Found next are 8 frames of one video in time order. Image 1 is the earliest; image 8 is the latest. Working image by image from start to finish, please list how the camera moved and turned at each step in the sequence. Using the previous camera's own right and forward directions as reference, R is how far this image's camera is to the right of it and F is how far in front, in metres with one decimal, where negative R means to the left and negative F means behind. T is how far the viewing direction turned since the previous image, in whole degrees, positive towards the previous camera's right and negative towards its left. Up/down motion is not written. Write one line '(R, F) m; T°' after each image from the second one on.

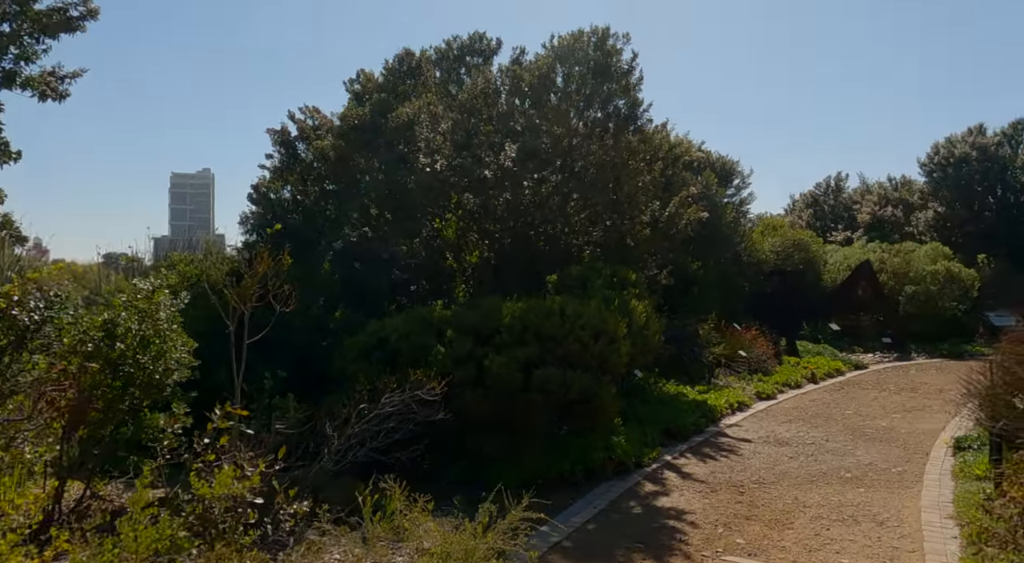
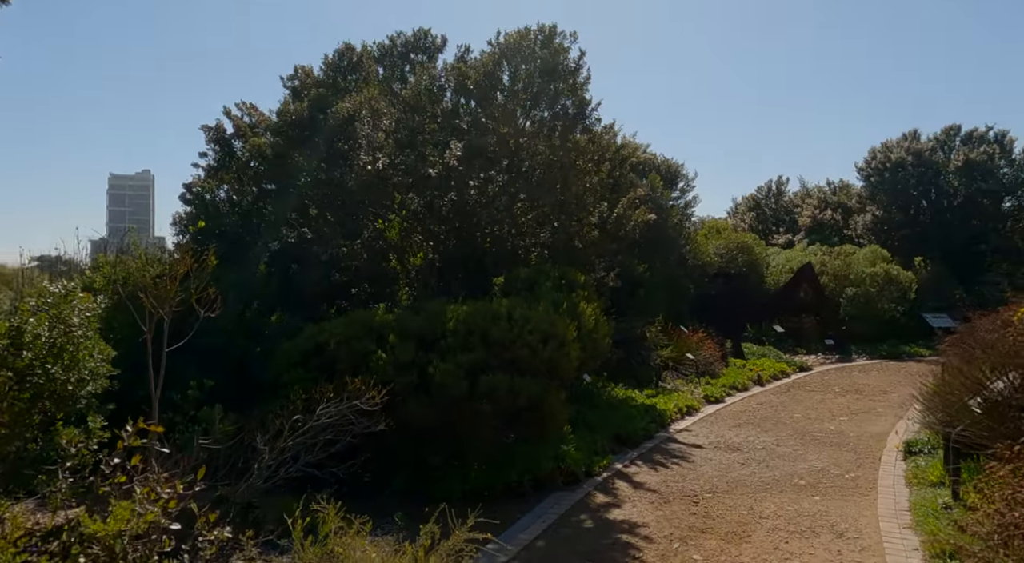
(0.0, +0.4) m; +4°
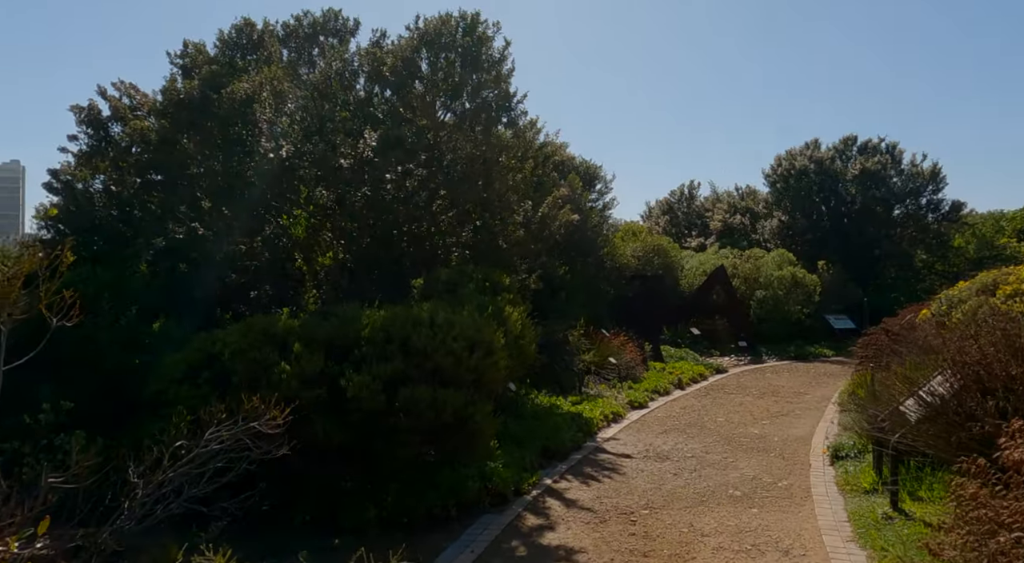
(-0.1, +0.6) m; +7°
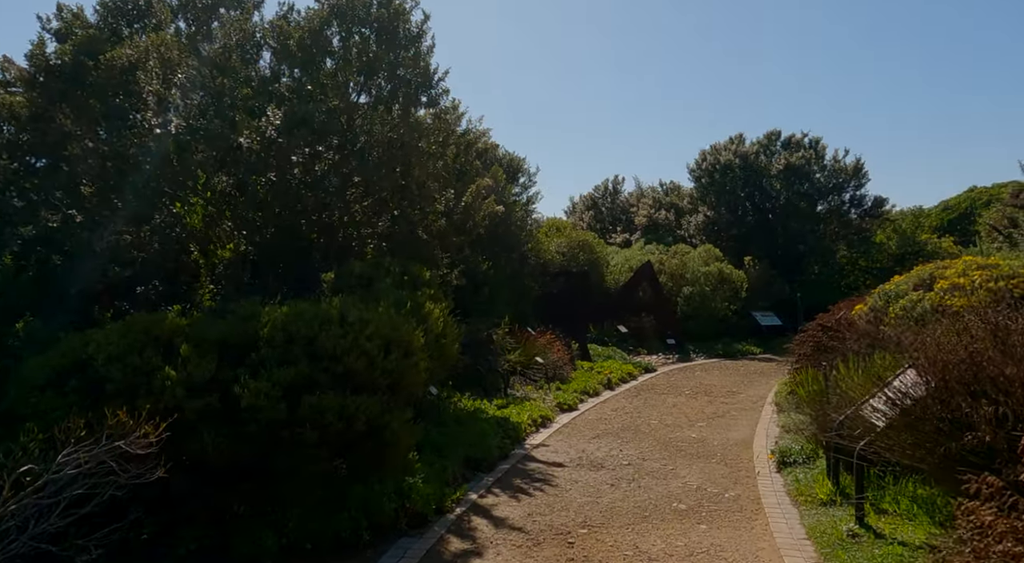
(0.0, +0.8) m; +6°
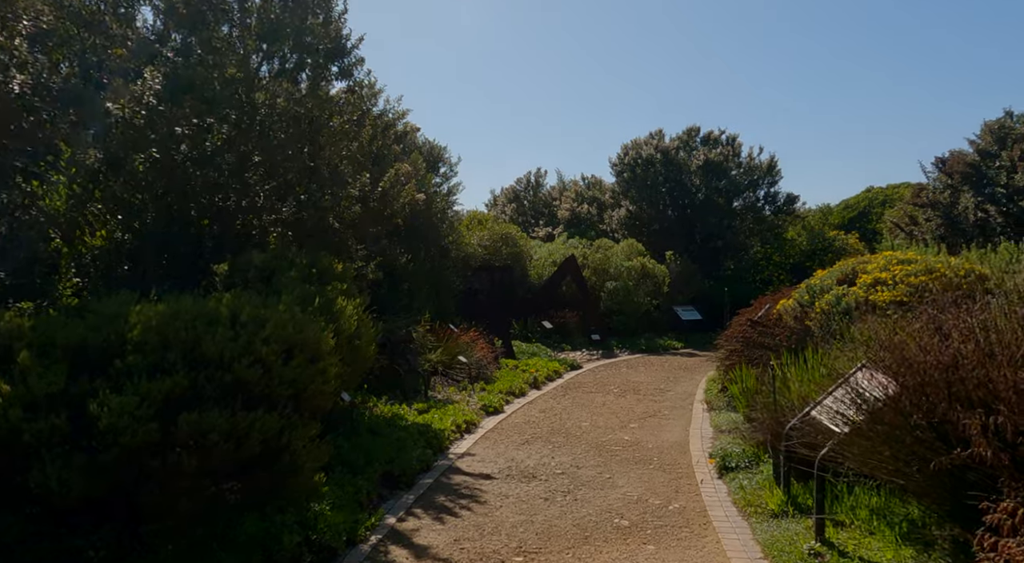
(0.0, +0.8) m; +7°
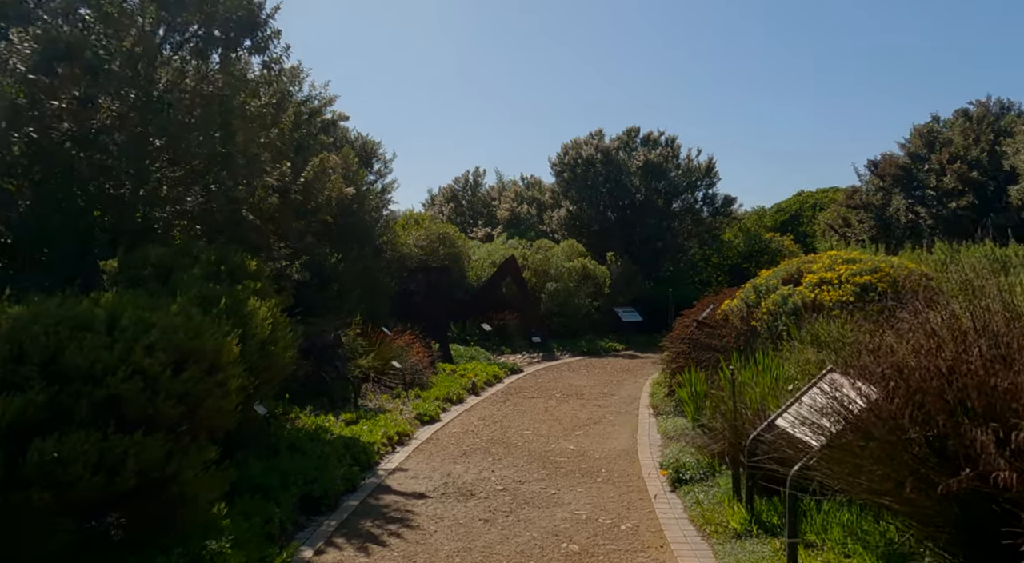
(0.0, +0.6) m; +5°
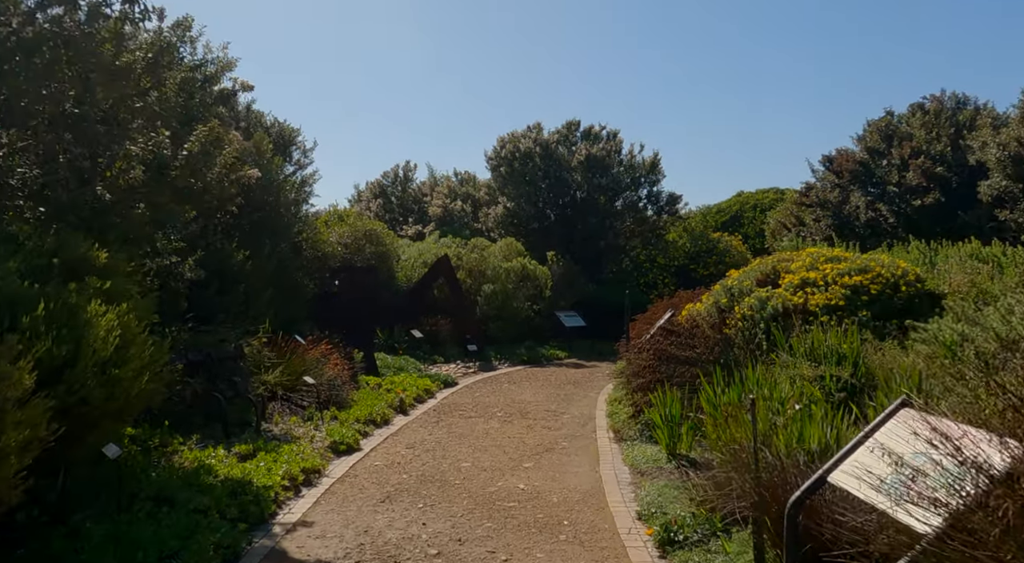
(-0.1, +1.5) m; +6°
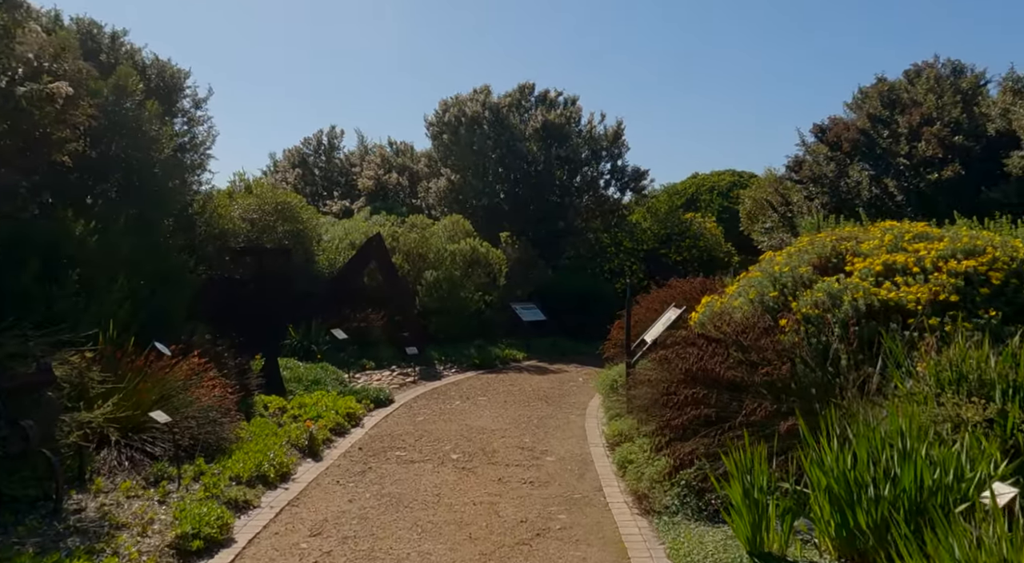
(-0.2, +2.9) m; +5°
